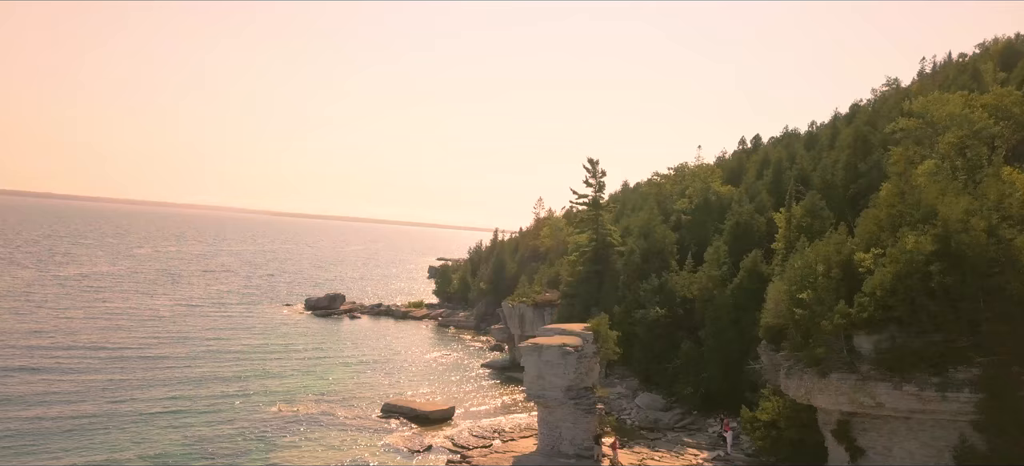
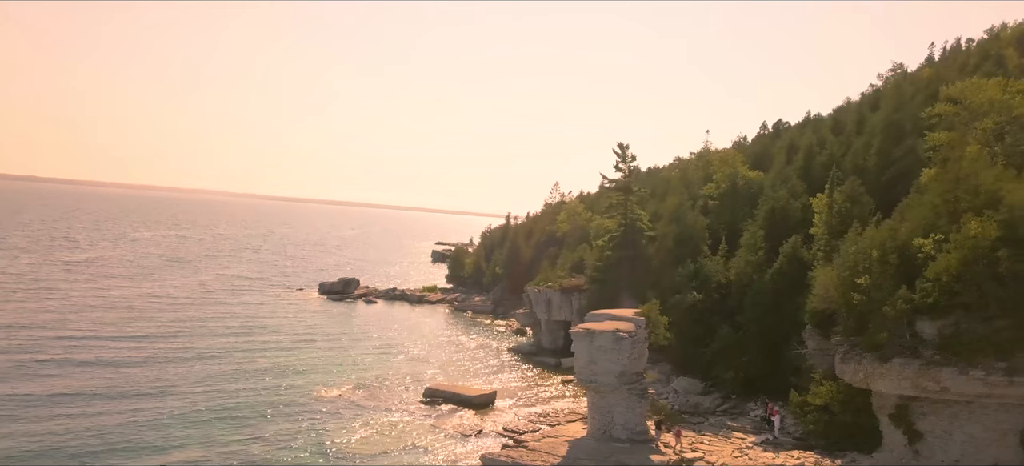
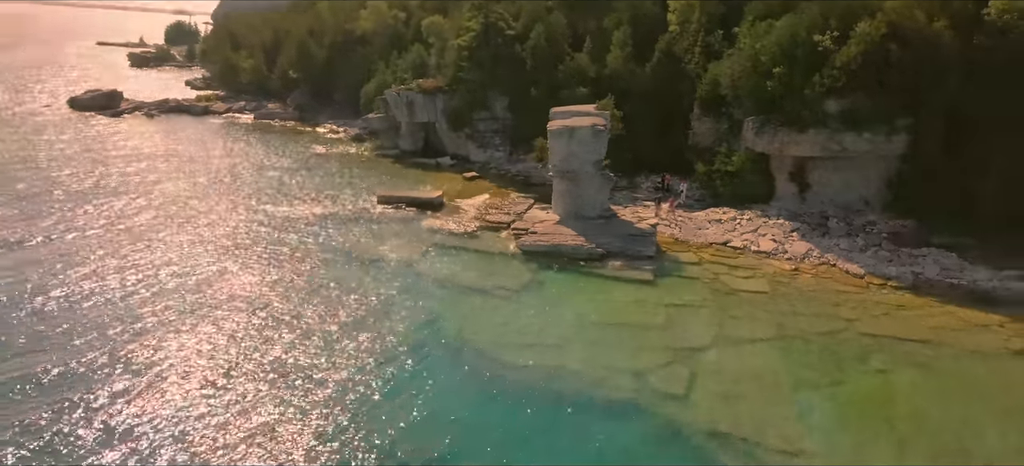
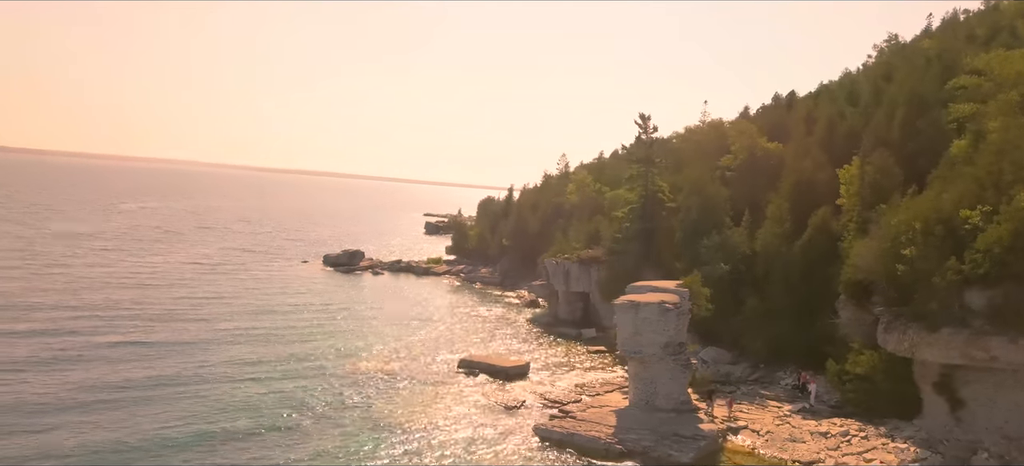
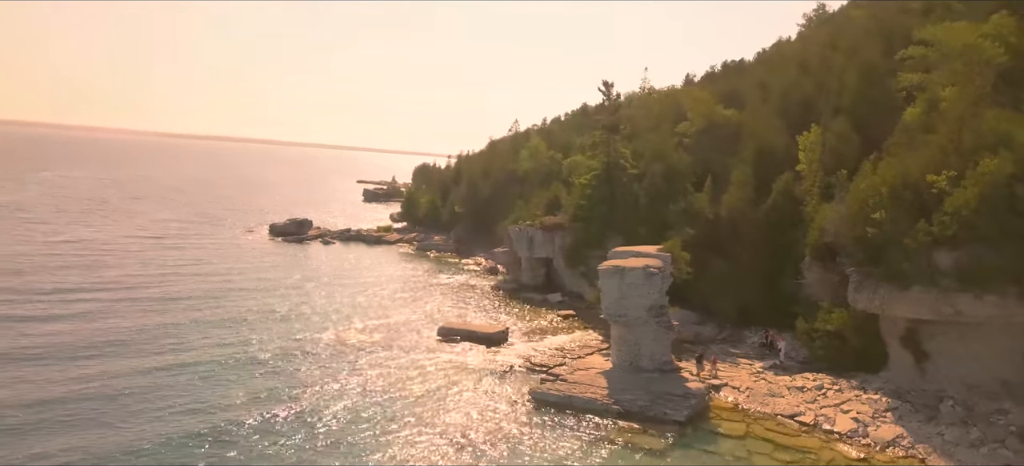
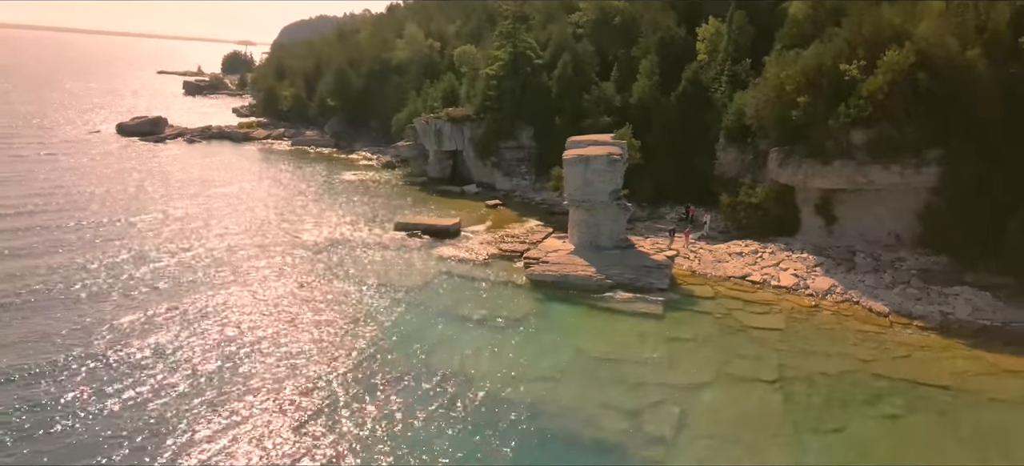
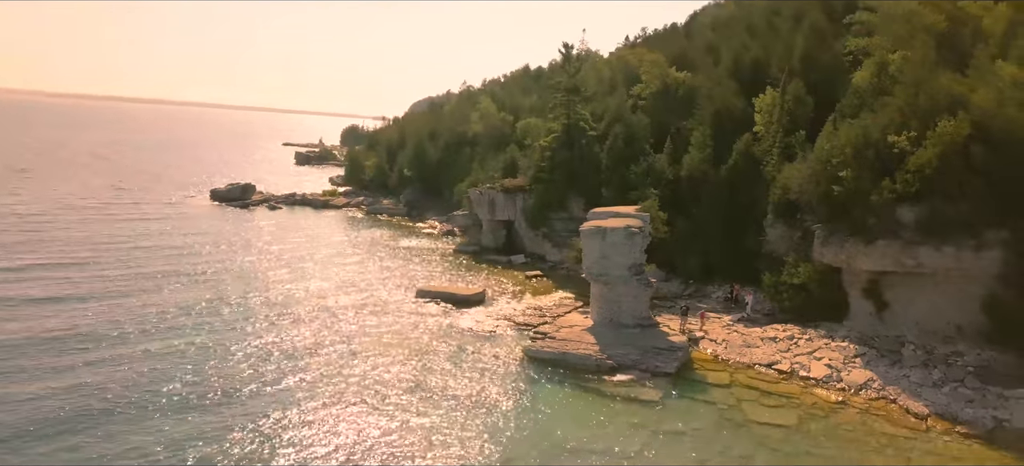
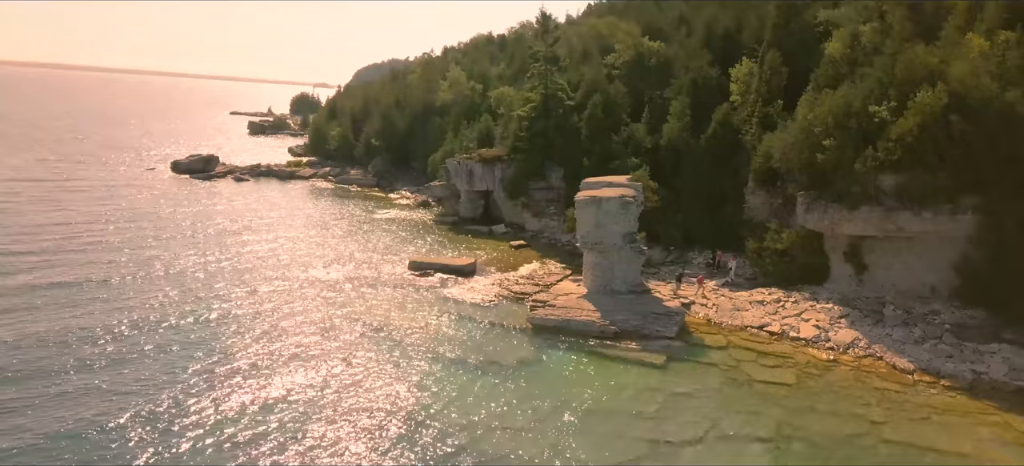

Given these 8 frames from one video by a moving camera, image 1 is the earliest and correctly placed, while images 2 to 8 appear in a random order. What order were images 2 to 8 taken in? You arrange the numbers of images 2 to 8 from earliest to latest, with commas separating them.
2, 4, 5, 7, 8, 6, 3
